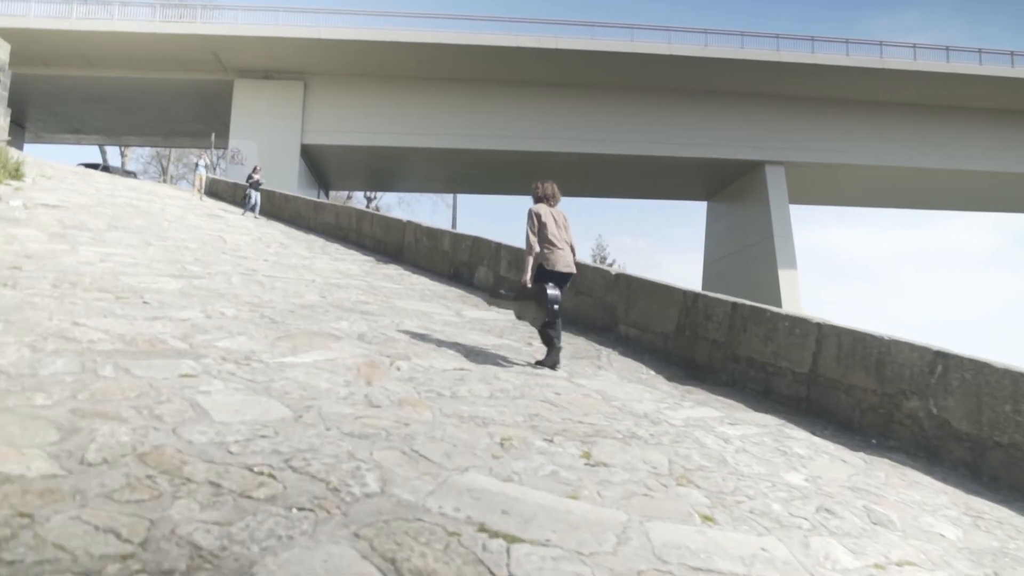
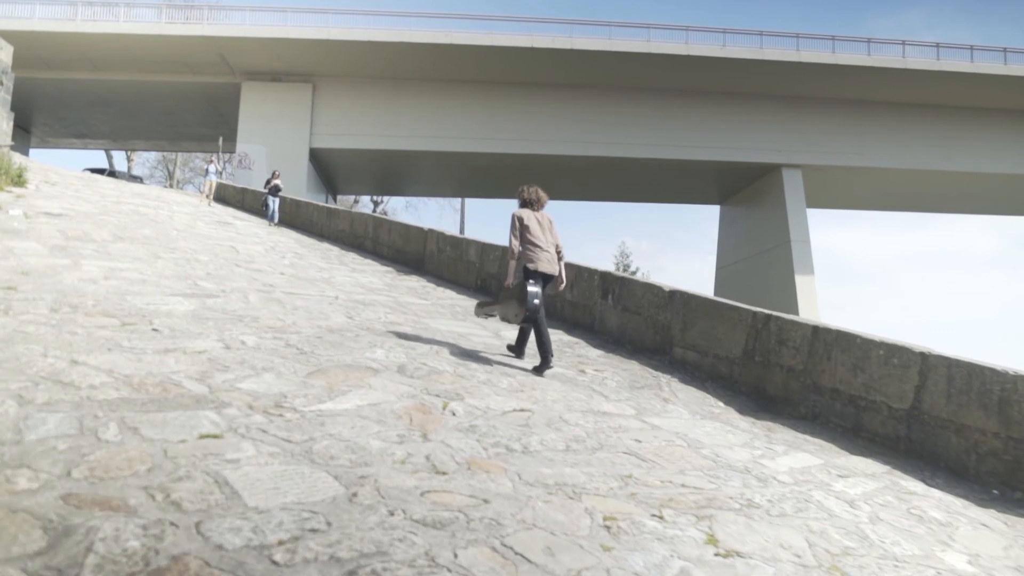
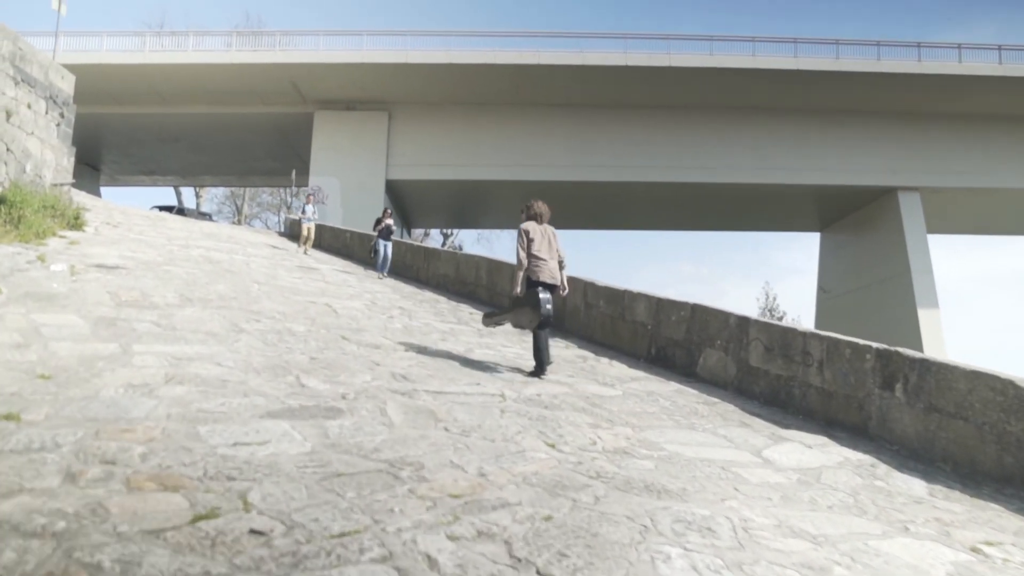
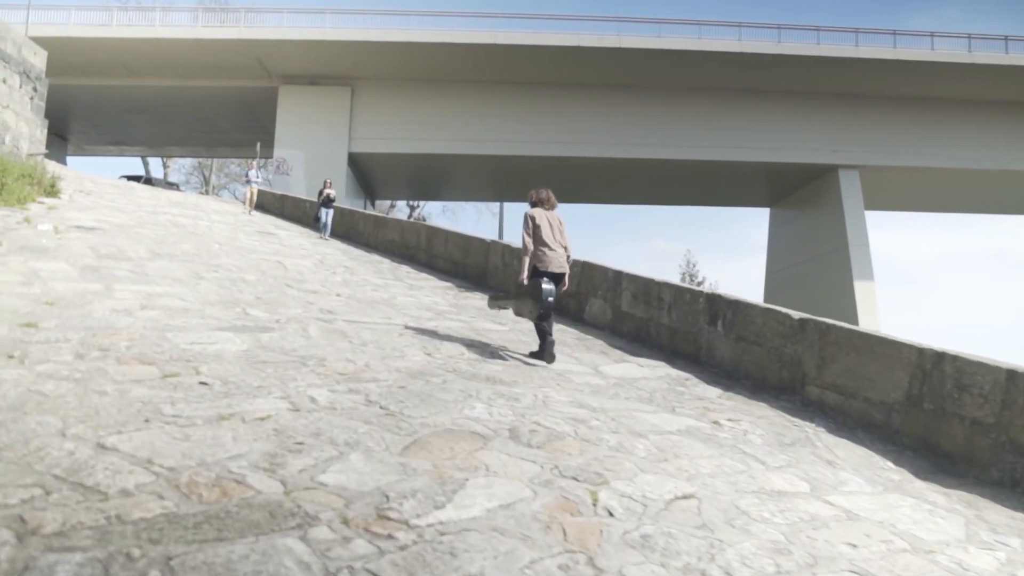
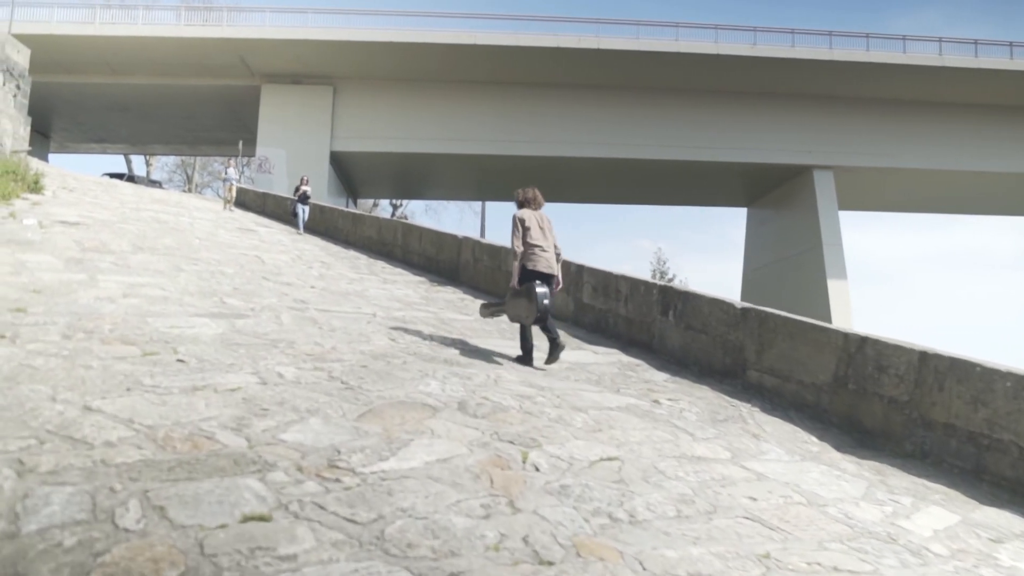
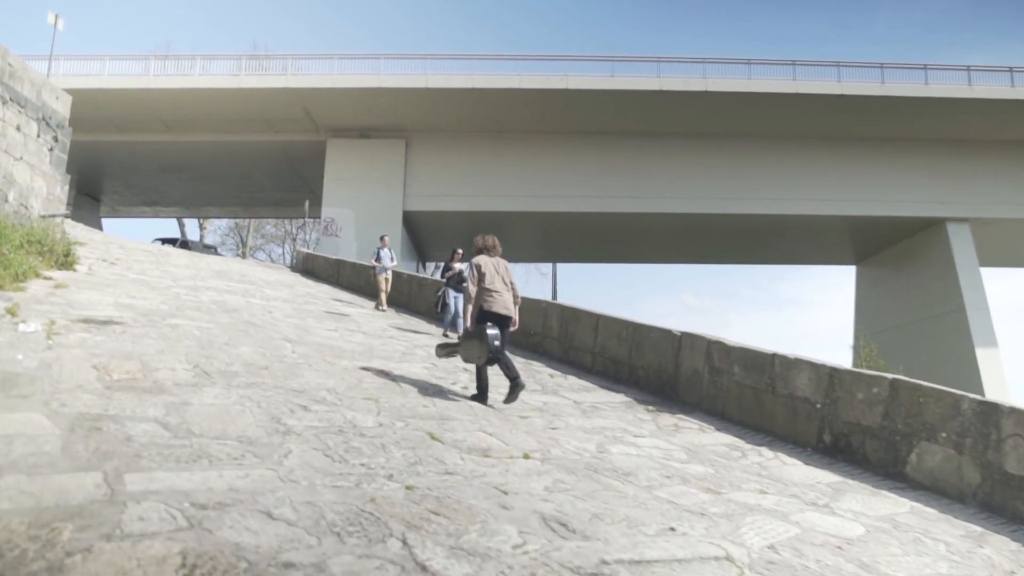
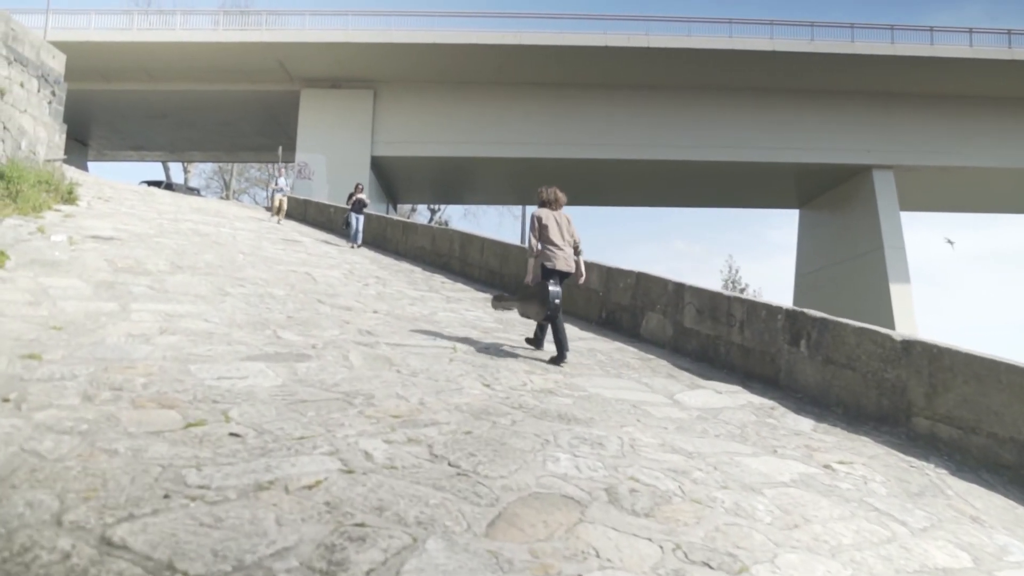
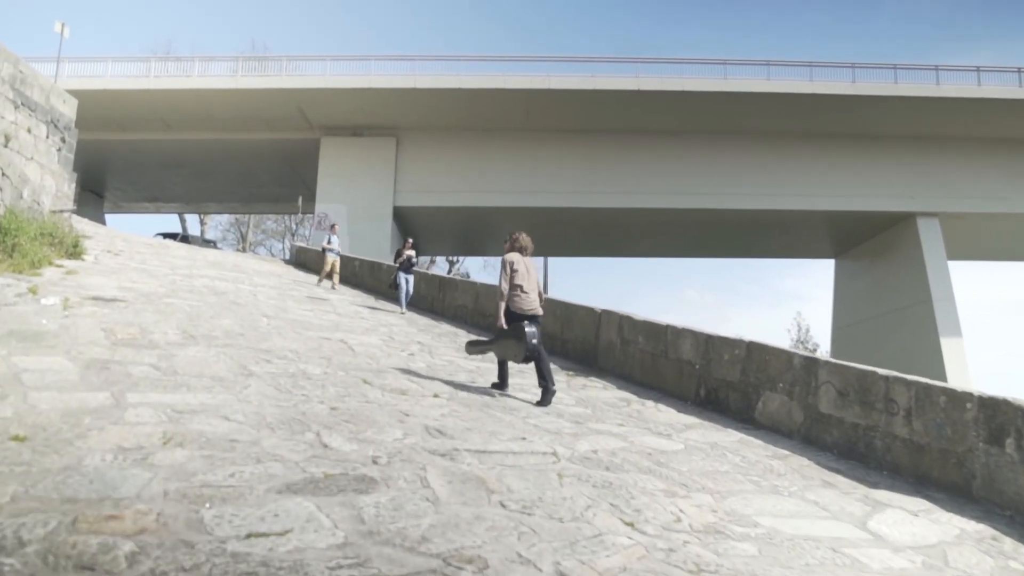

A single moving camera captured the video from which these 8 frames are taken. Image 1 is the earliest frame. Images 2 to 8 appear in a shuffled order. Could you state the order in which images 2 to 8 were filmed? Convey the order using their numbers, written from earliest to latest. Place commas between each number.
2, 5, 4, 7, 3, 8, 6
